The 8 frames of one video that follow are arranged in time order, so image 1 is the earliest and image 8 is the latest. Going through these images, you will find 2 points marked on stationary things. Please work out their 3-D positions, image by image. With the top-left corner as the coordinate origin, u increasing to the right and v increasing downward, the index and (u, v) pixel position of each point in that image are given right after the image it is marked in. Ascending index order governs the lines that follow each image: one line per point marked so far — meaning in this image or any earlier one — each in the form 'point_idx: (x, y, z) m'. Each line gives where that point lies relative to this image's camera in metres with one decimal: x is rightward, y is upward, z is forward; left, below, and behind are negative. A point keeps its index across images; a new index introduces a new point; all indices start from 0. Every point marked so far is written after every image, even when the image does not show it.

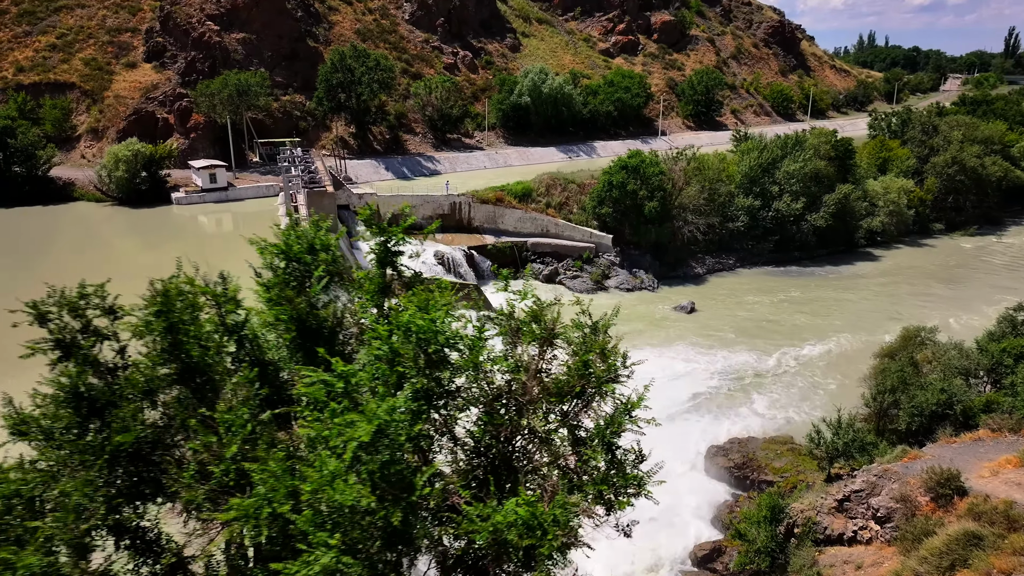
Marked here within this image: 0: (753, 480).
0: (+6.4, -5.2, +18.7) m
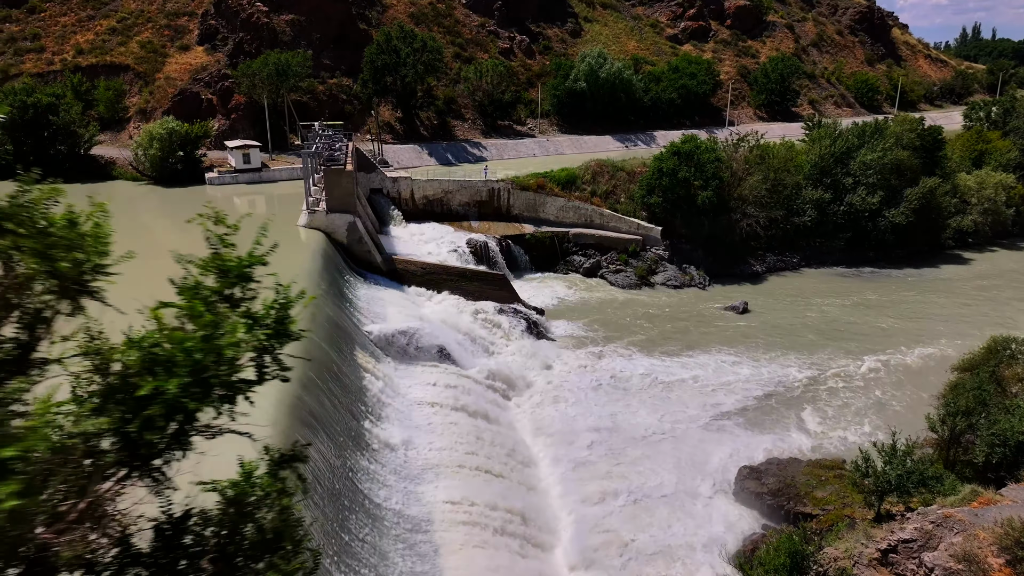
0: (+6.2, -5.0, +15.8) m
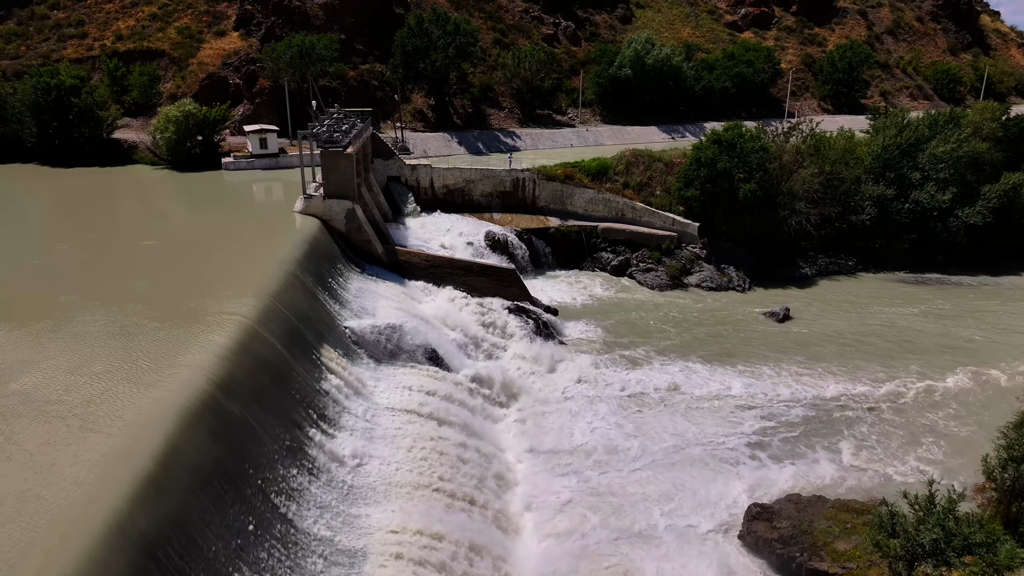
0: (+5.4, -5.1, +12.9) m
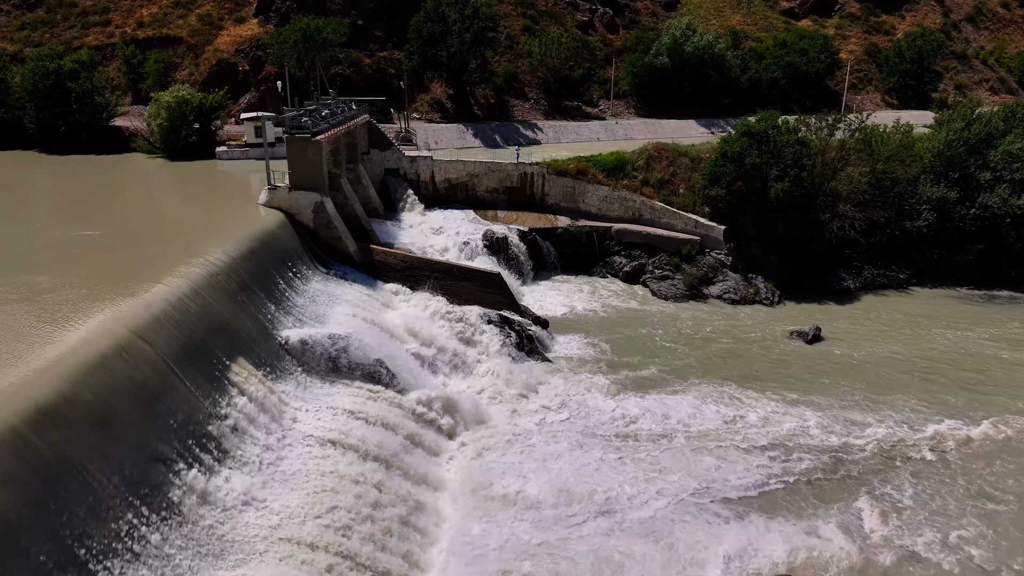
0: (+3.7, -5.5, +9.7) m
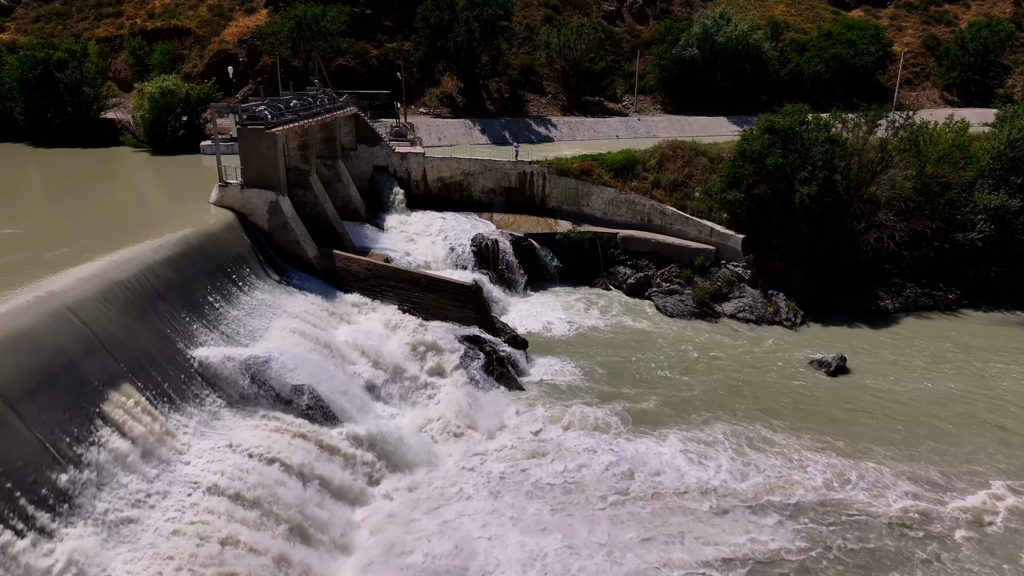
0: (+2.0, -5.9, +6.8) m
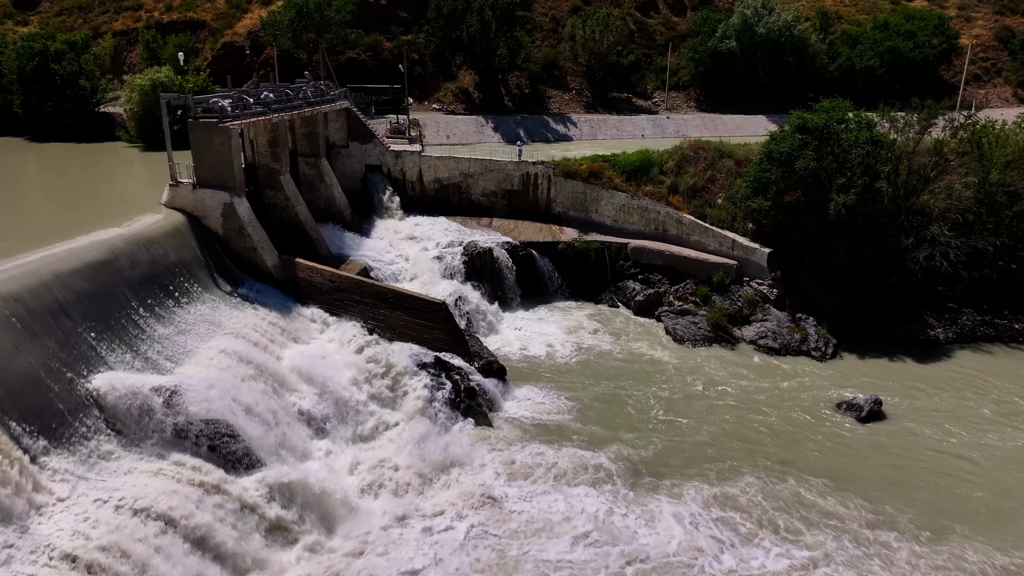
0: (+0.4, -6.4, +4.2) m
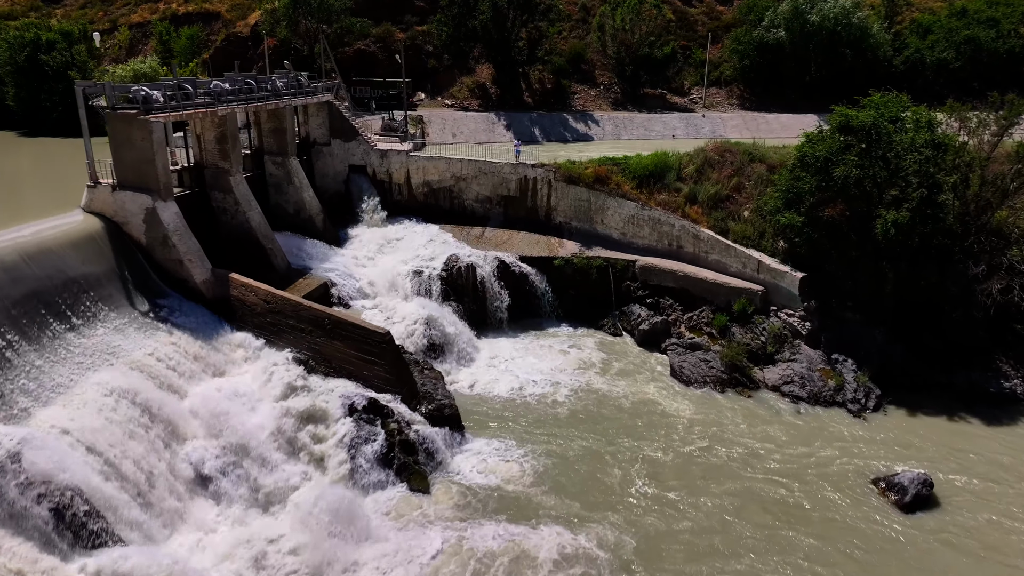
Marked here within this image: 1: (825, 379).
0: (-1.7, -7.0, +1.2) m
1: (+7.2, -2.1, +16.1) m
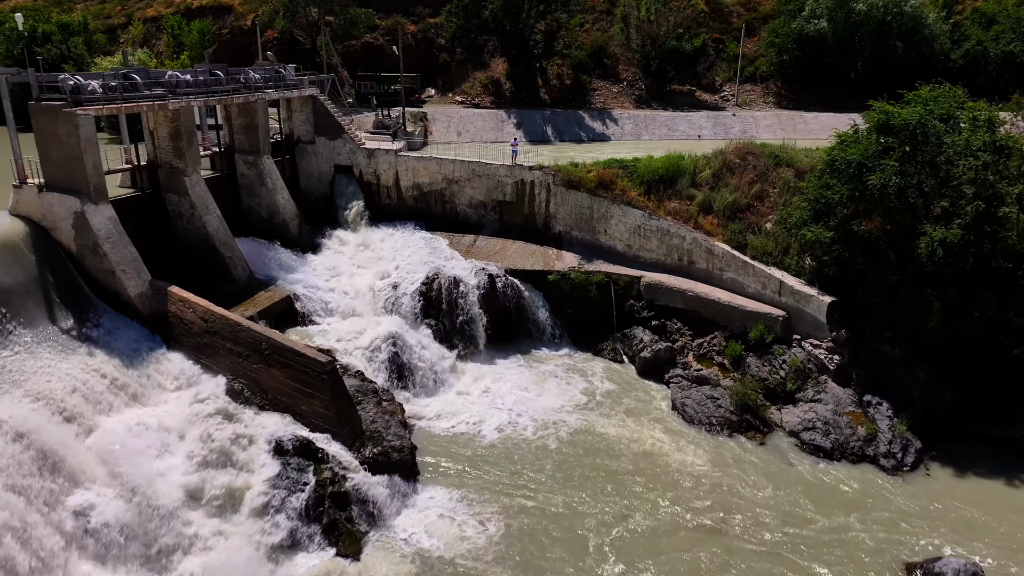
0: (-3.3, -7.4, -0.8) m
1: (+6.6, -2.7, +13.5) m
